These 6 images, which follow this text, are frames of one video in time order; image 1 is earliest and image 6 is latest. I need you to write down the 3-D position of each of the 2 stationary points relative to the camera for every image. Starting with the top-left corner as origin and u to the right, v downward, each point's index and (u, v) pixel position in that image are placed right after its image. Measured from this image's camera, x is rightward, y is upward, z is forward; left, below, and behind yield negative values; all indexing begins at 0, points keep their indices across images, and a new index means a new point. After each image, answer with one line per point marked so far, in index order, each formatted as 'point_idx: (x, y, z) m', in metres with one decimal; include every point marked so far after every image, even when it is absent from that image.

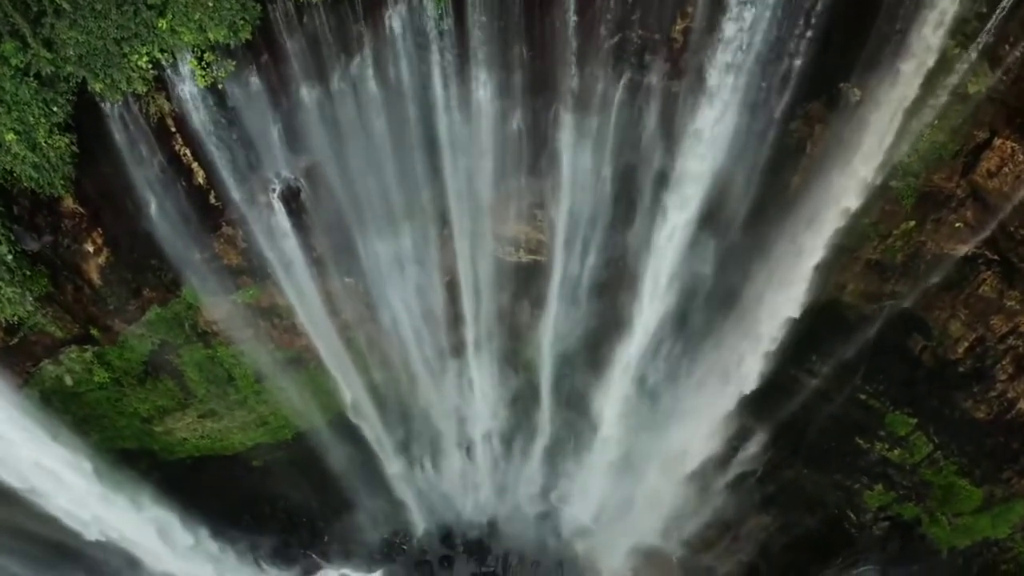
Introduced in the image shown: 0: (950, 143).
0: (+4.2, +1.4, +7.5) m
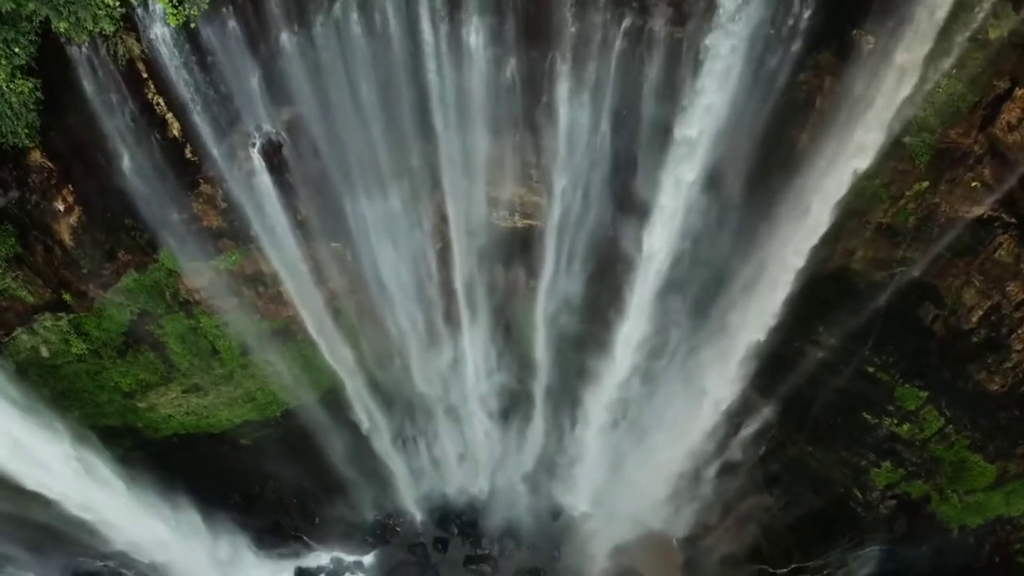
0: (+4.1, +1.8, +7.1) m
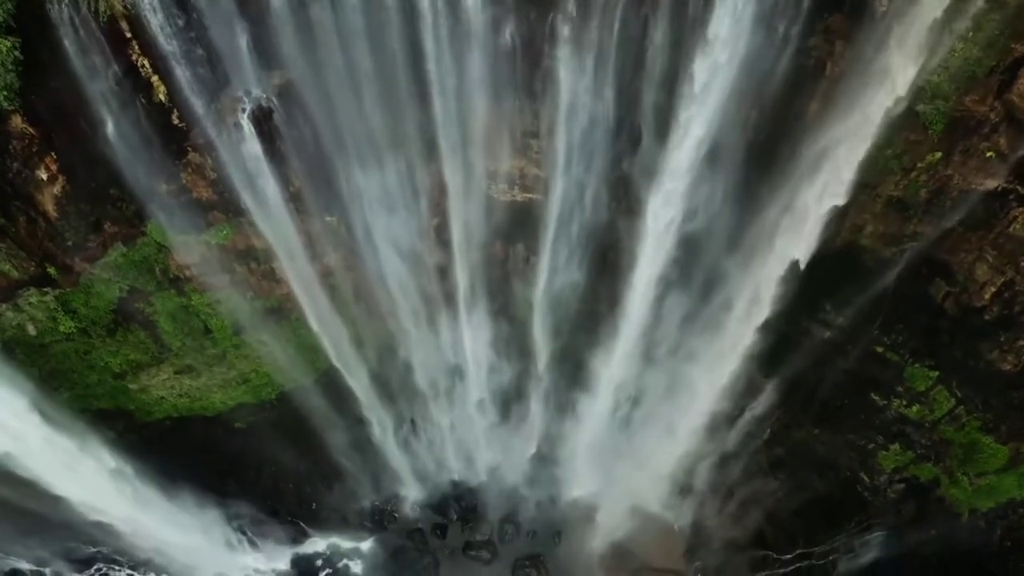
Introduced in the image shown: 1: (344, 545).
0: (+4.1, +2.0, +6.8) m
1: (-2.4, -3.7, +11.2) m
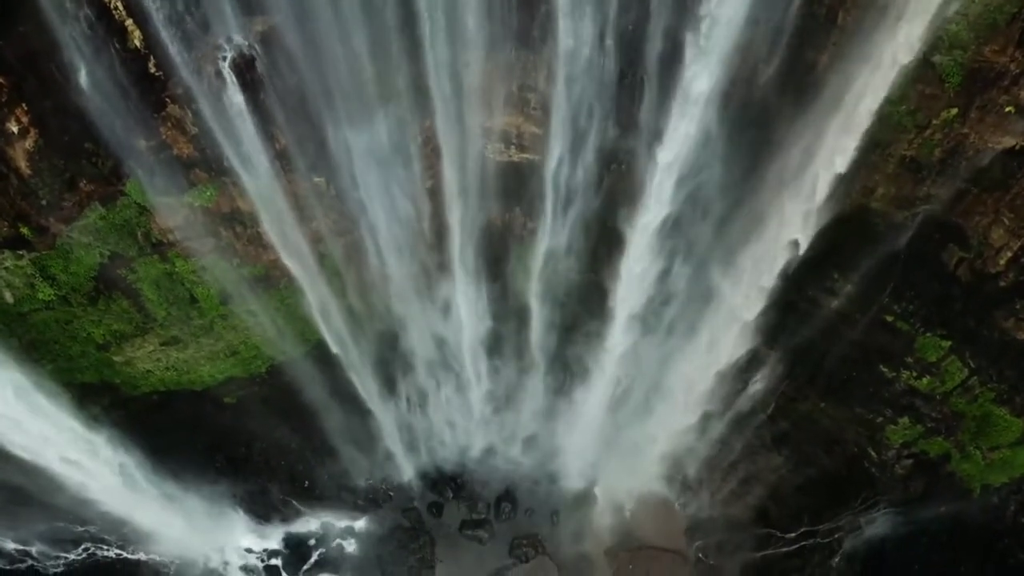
0: (+4.1, +2.4, +6.5) m
1: (-2.4, -3.3, +10.9) m
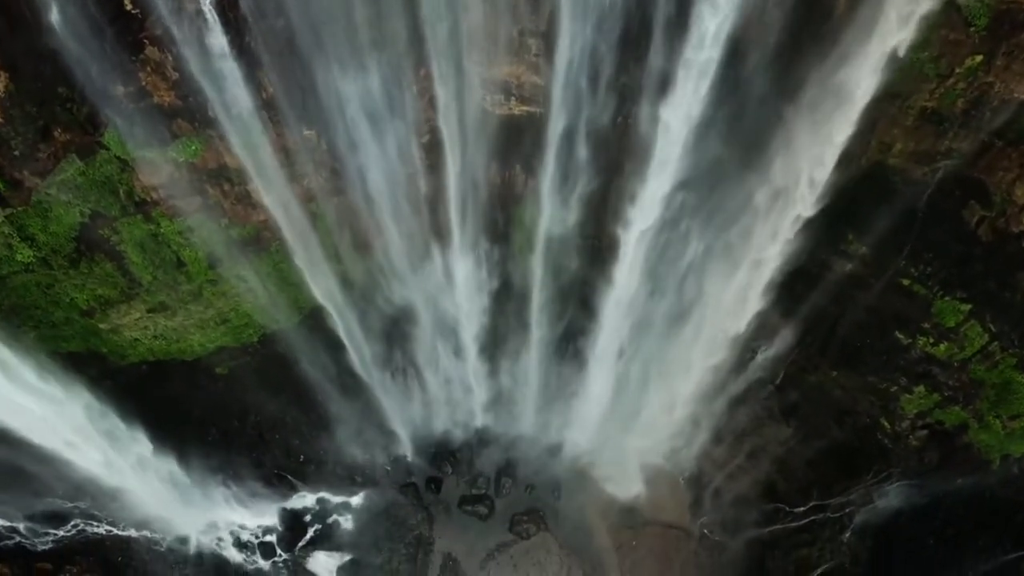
0: (+4.1, +2.7, +6.1) m
1: (-2.4, -2.9, +10.6) m
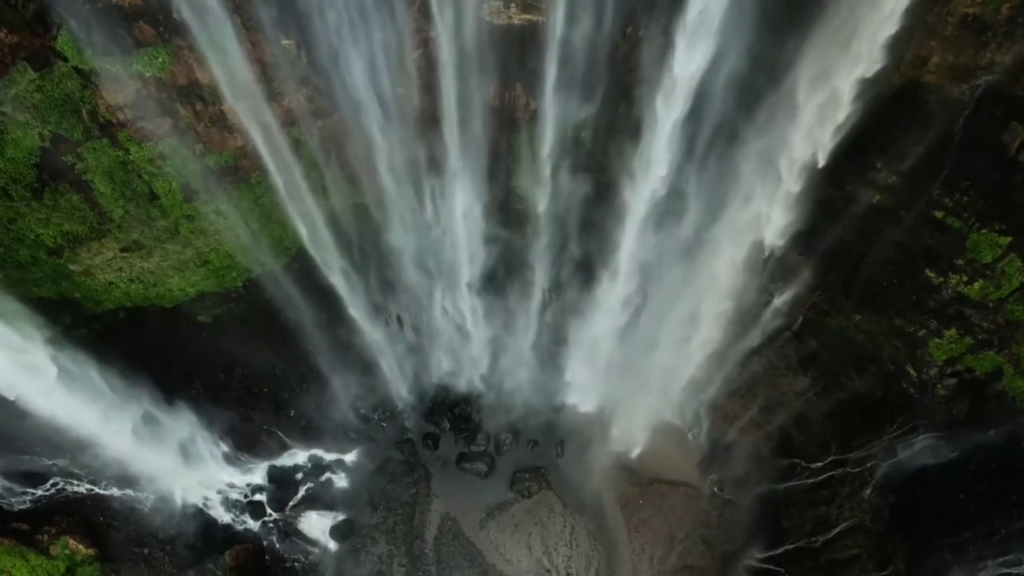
0: (+4.1, +3.3, +5.3) m
1: (-2.4, -2.2, +10.1) m
